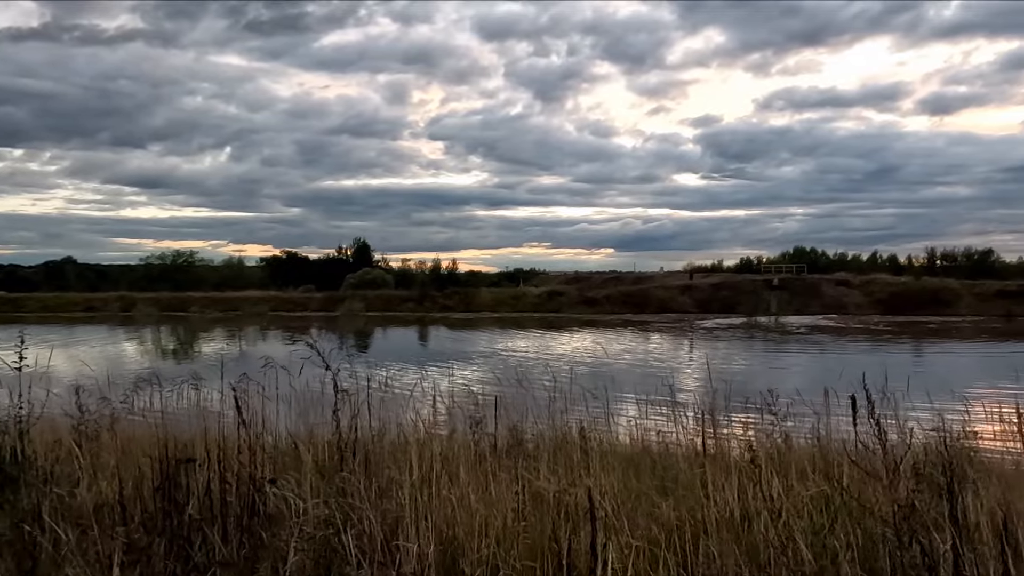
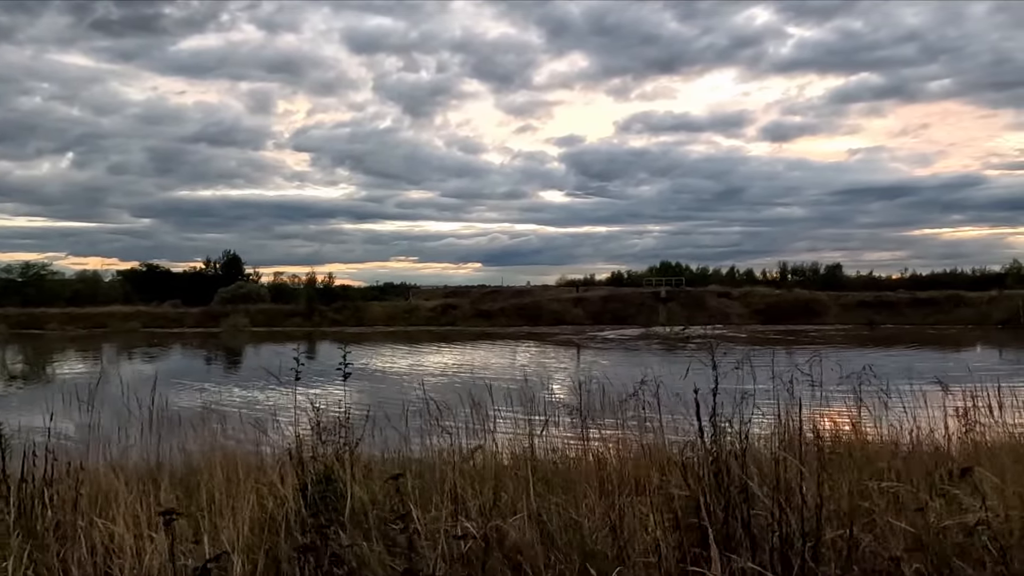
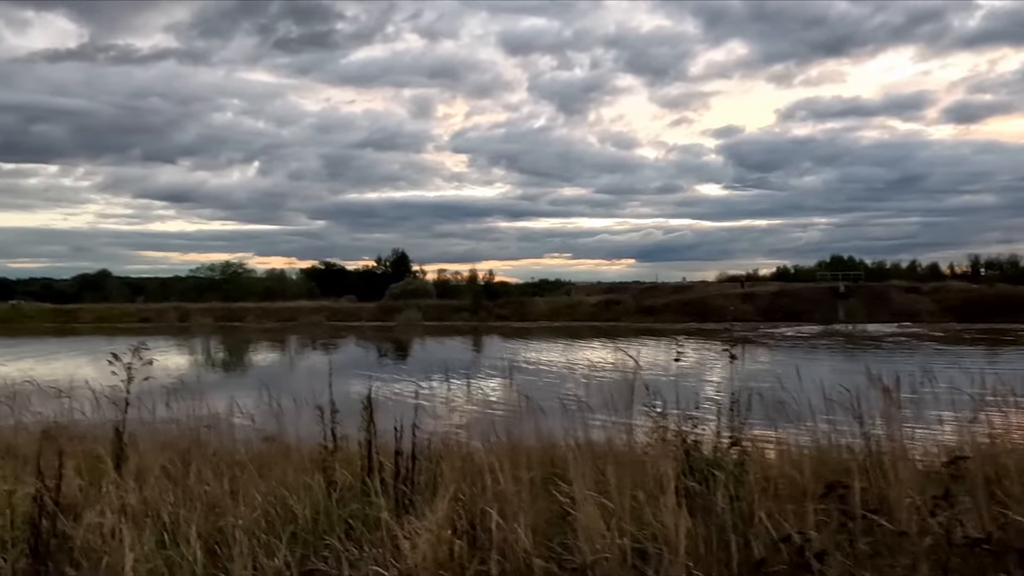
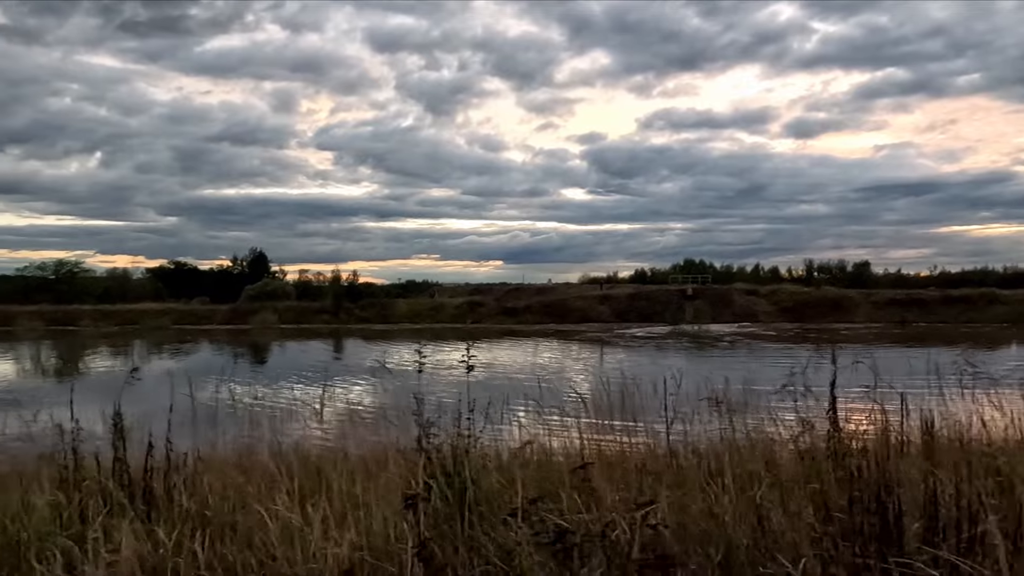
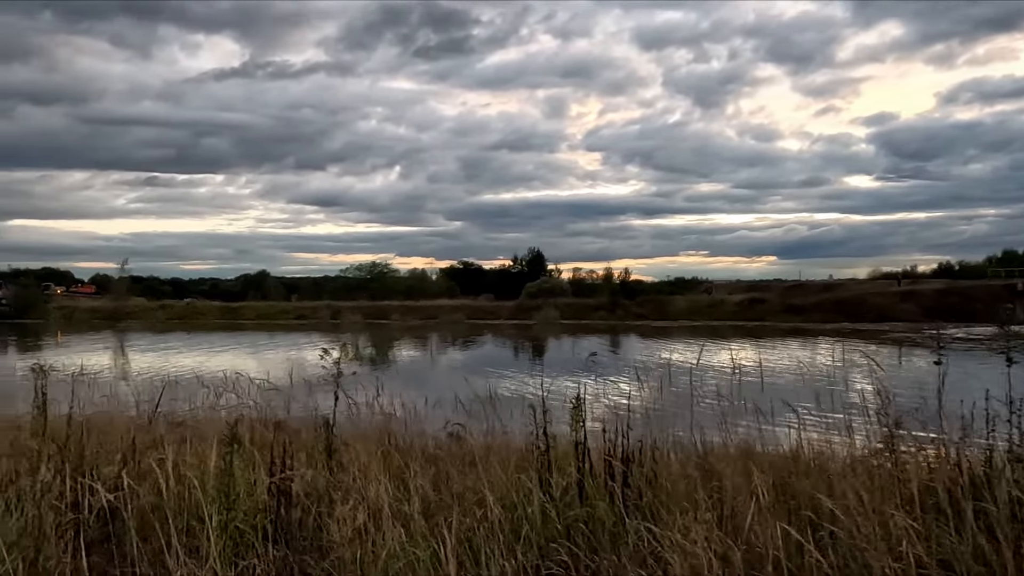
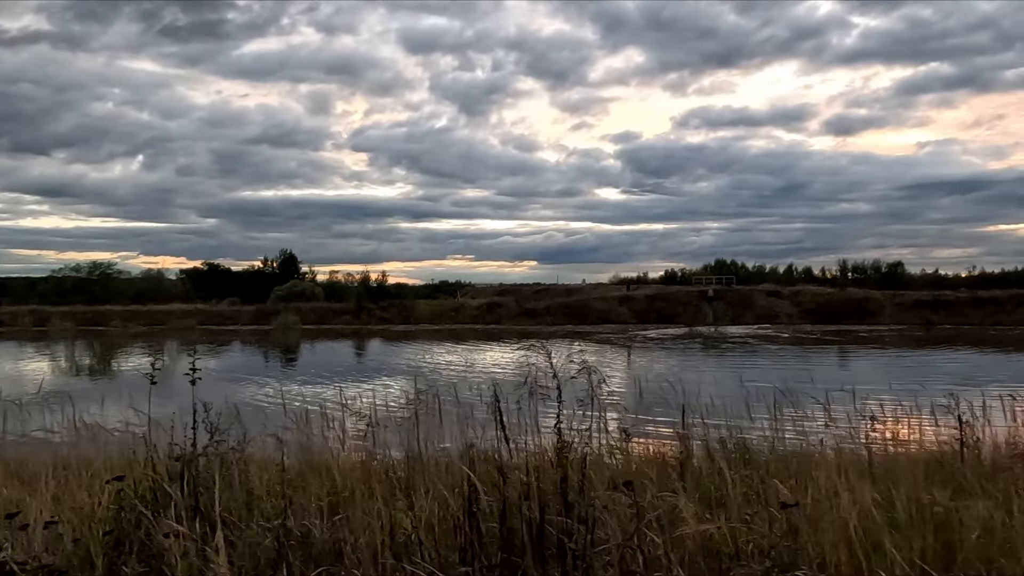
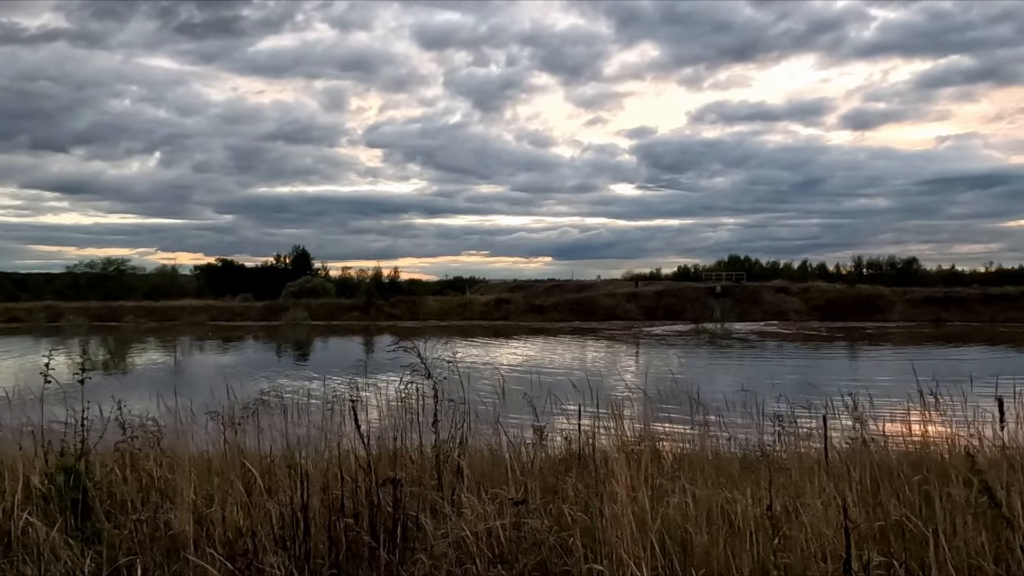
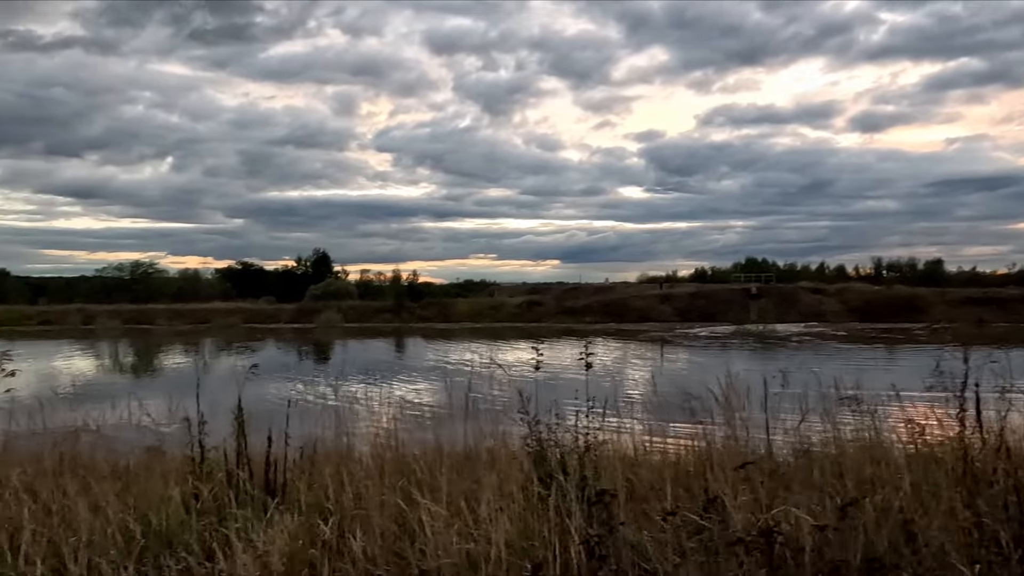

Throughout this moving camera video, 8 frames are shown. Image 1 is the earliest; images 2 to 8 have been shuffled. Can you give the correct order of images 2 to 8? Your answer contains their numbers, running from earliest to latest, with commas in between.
7, 6, 2, 4, 8, 3, 5
